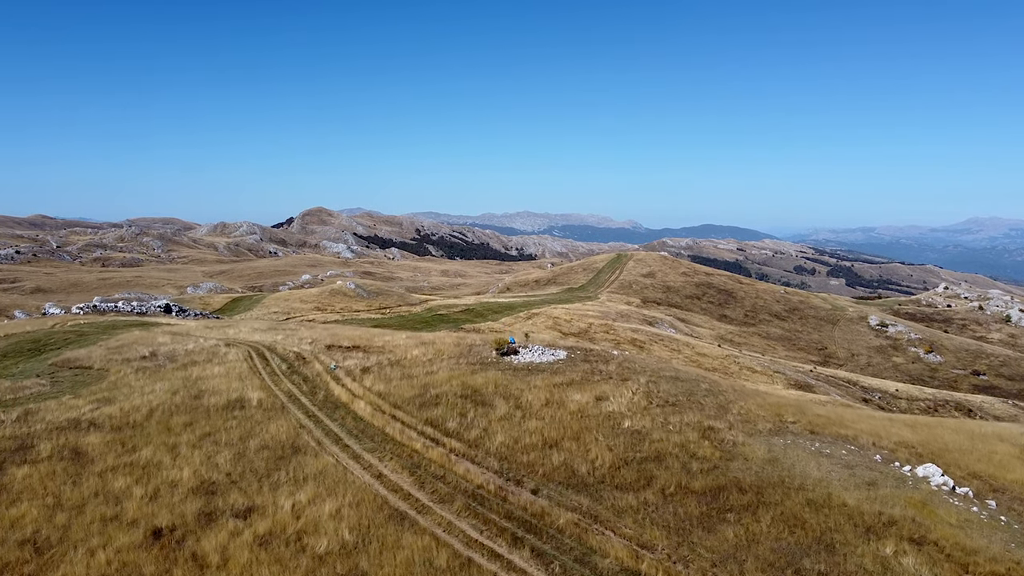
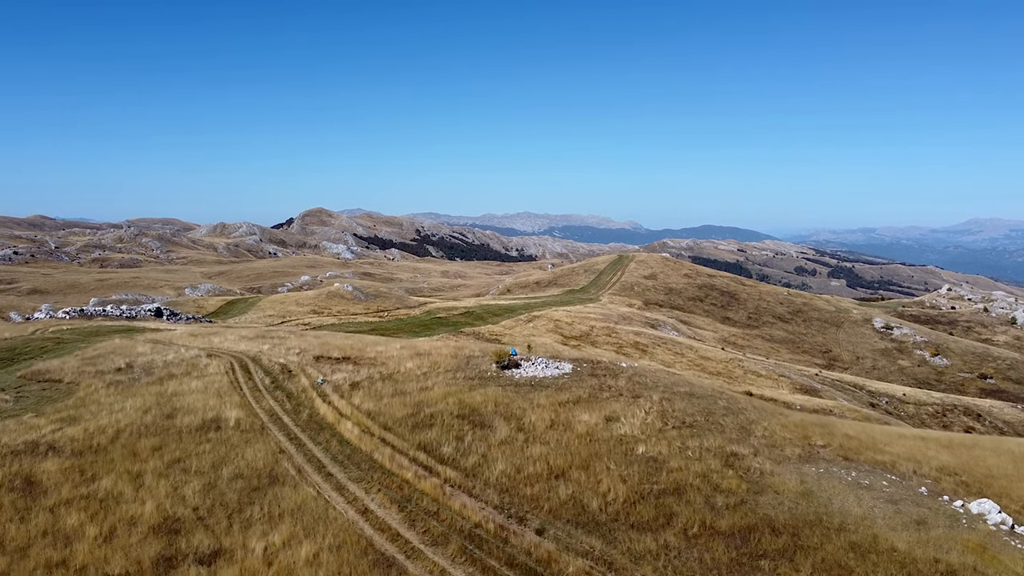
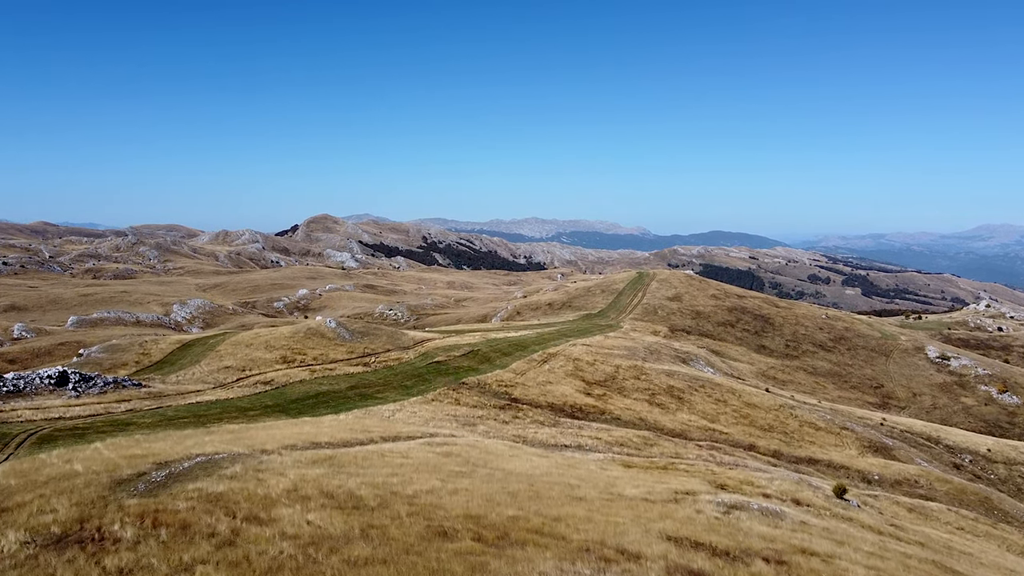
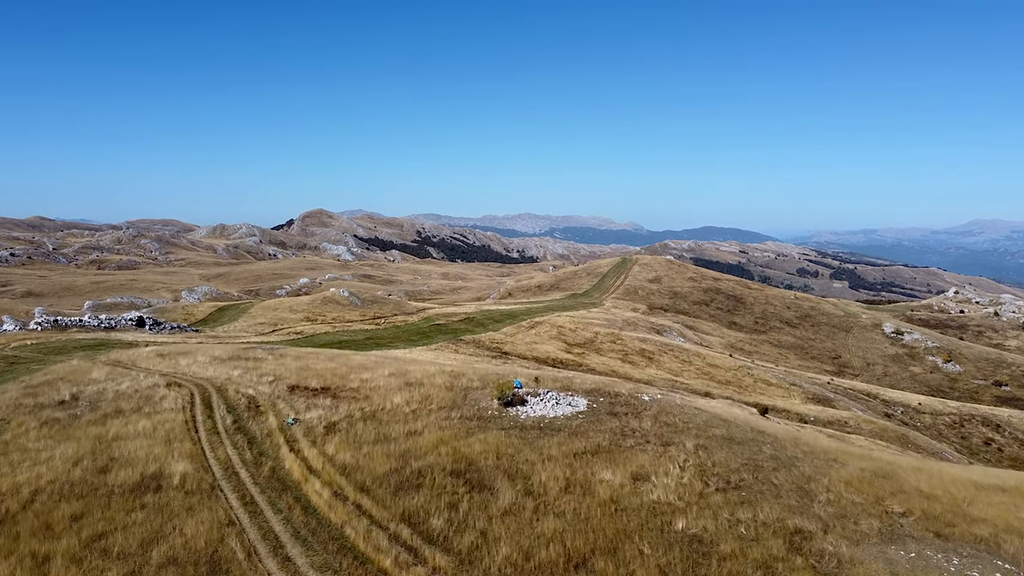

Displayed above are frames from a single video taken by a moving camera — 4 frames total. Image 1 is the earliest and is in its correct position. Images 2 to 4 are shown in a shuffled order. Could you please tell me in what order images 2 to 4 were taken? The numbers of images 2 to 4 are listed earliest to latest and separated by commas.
2, 4, 3
